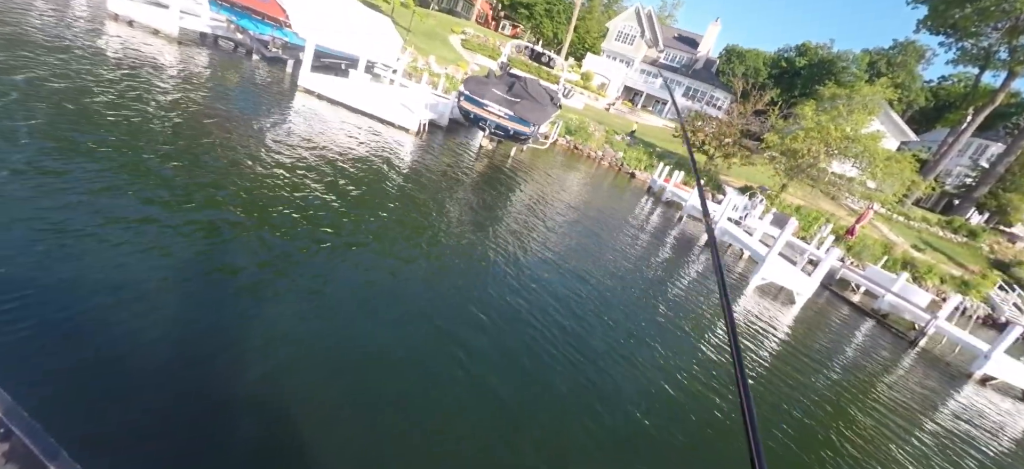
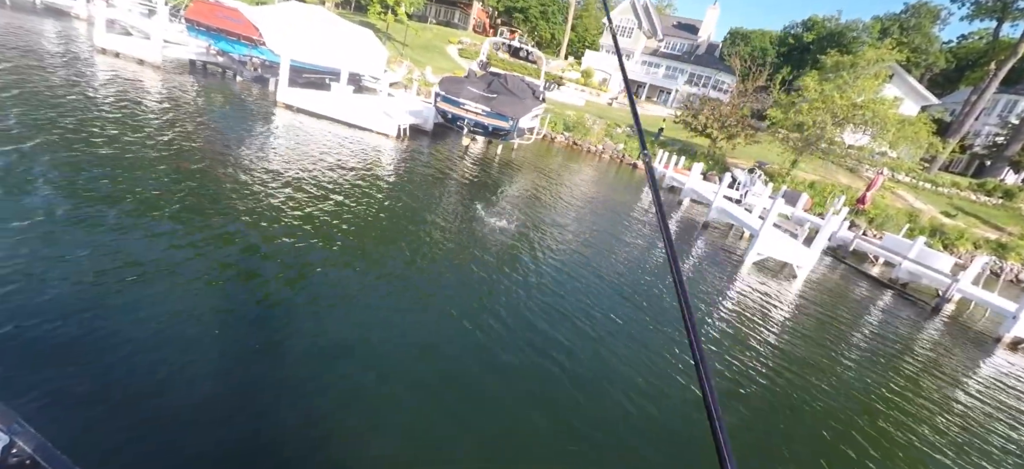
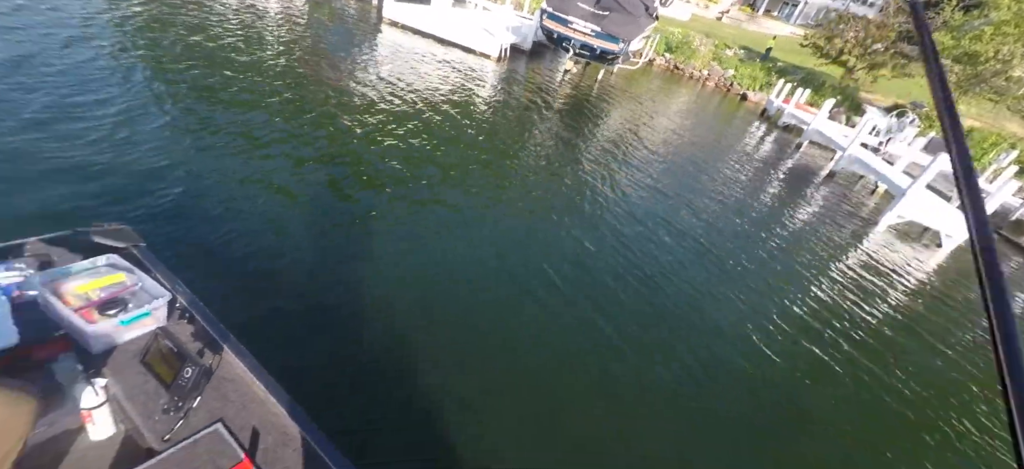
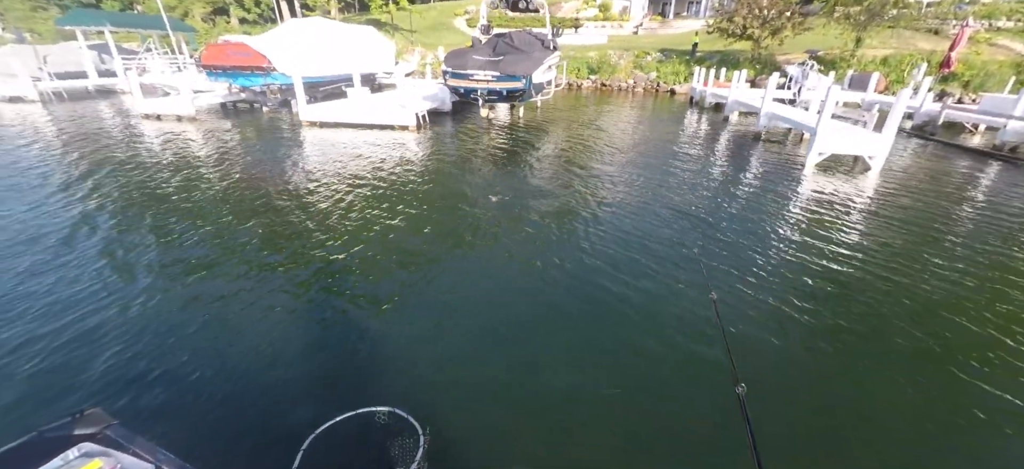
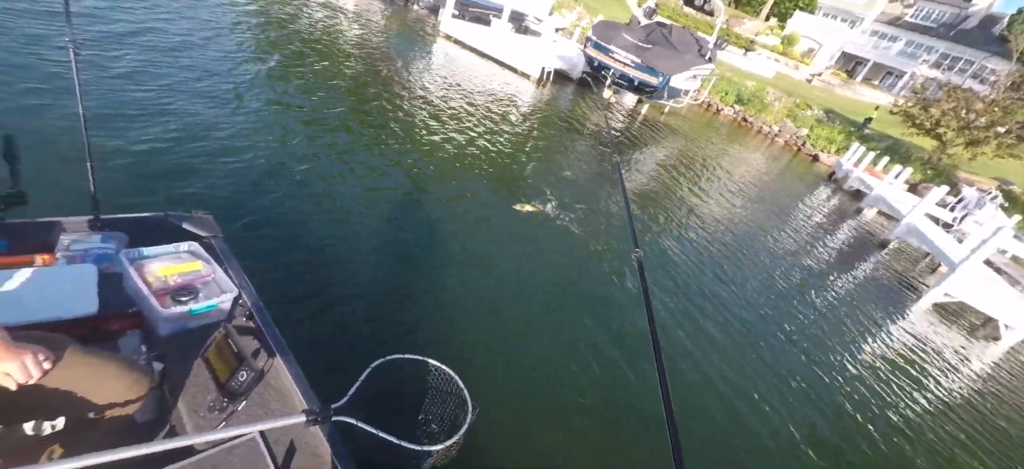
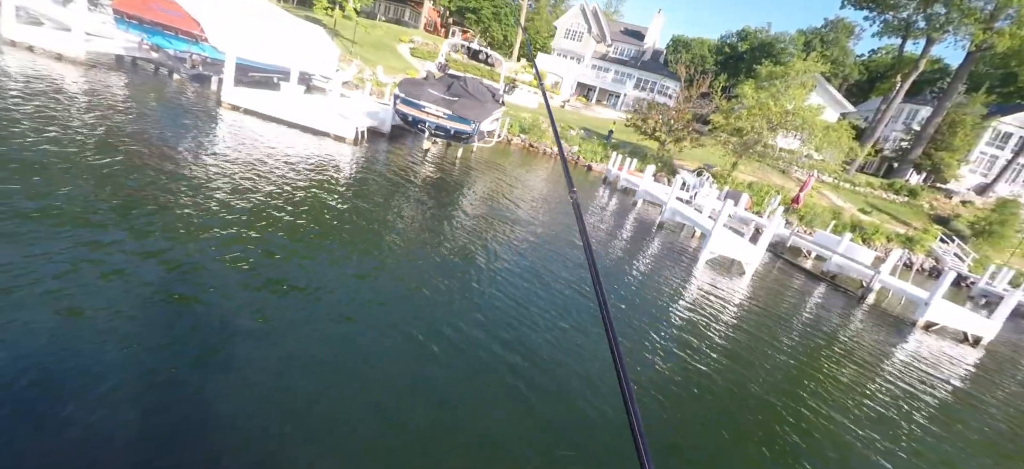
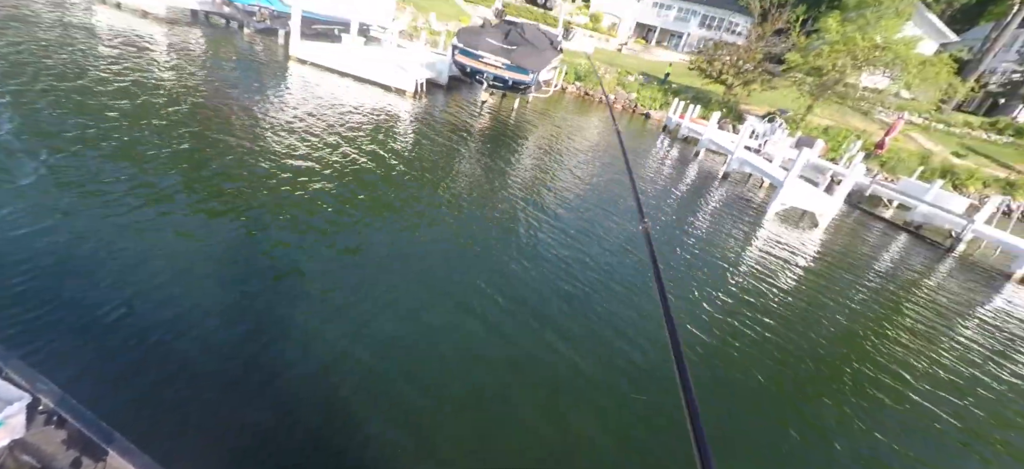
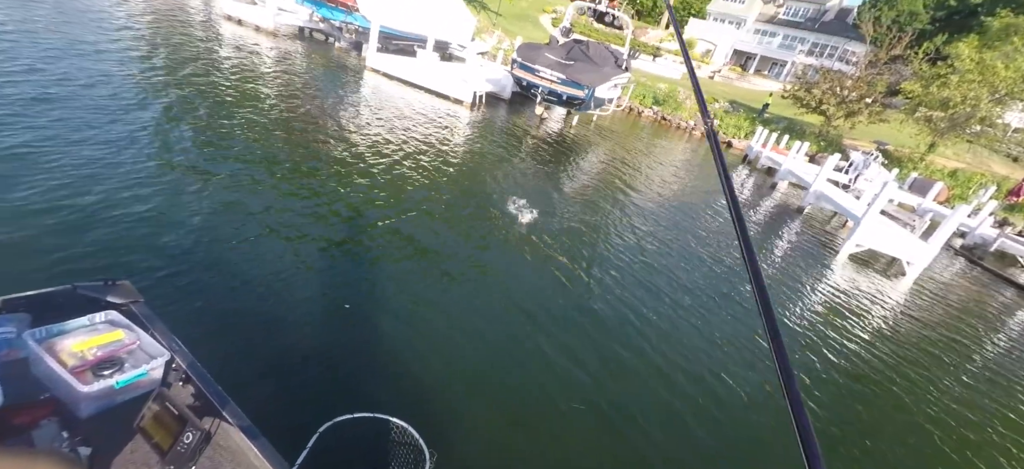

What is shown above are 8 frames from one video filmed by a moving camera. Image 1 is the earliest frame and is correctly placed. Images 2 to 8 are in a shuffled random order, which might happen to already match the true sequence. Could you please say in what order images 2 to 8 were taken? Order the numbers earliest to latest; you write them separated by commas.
3, 7, 6, 2, 4, 8, 5
